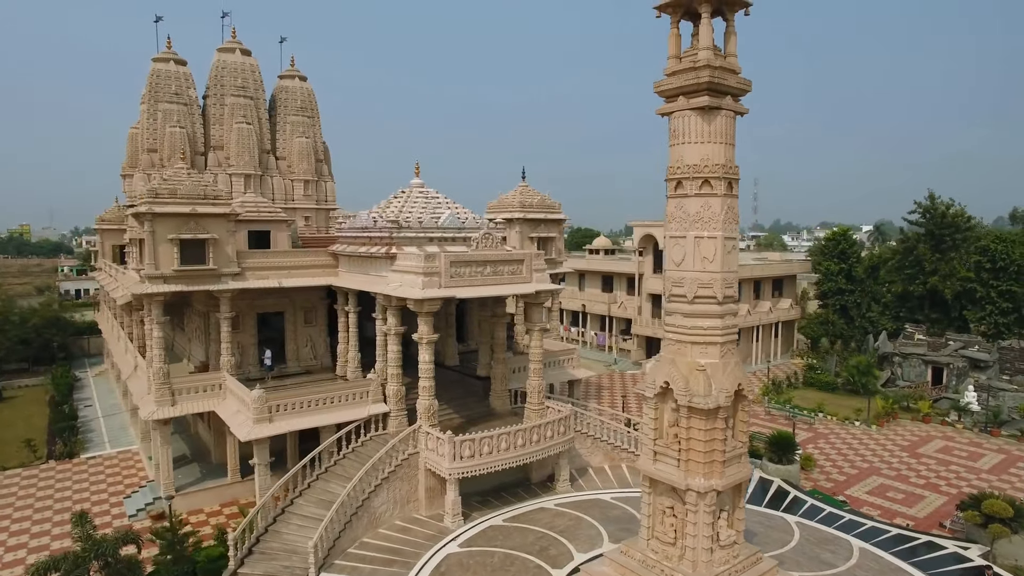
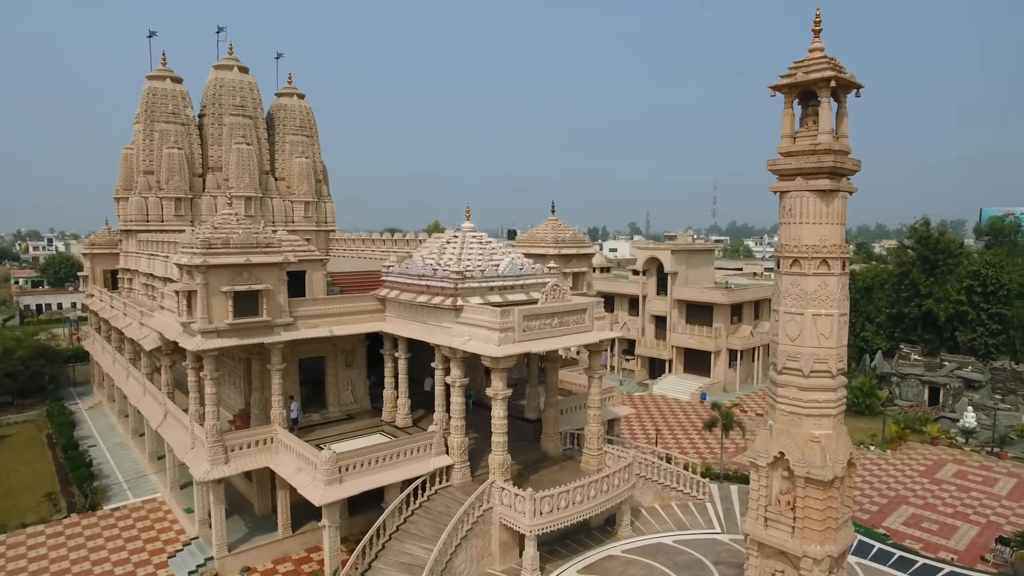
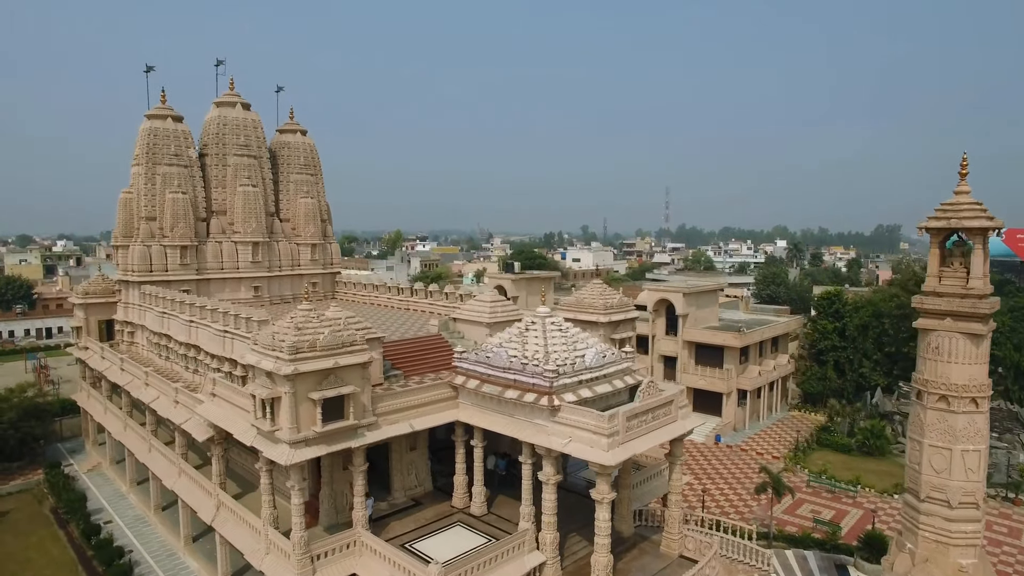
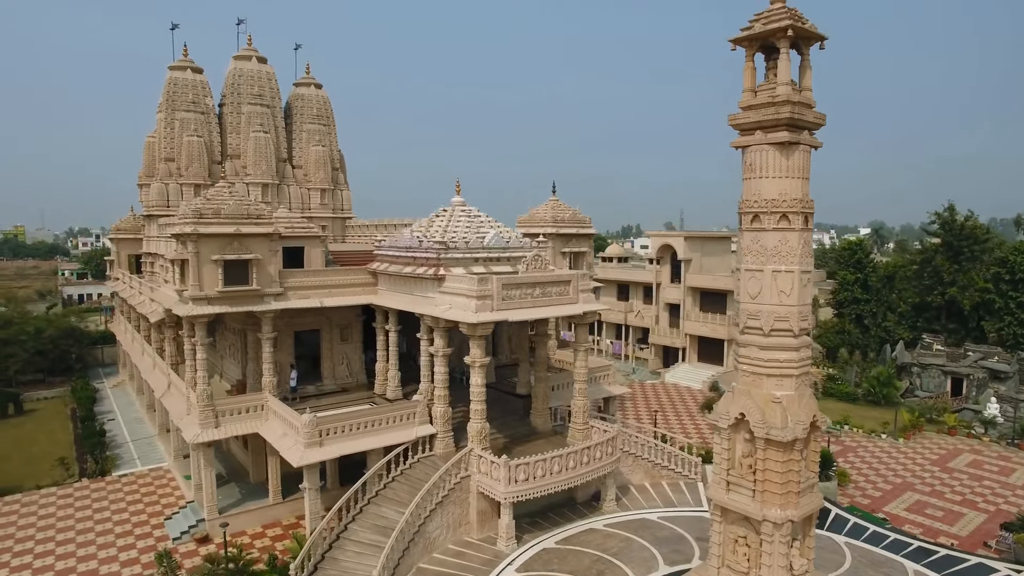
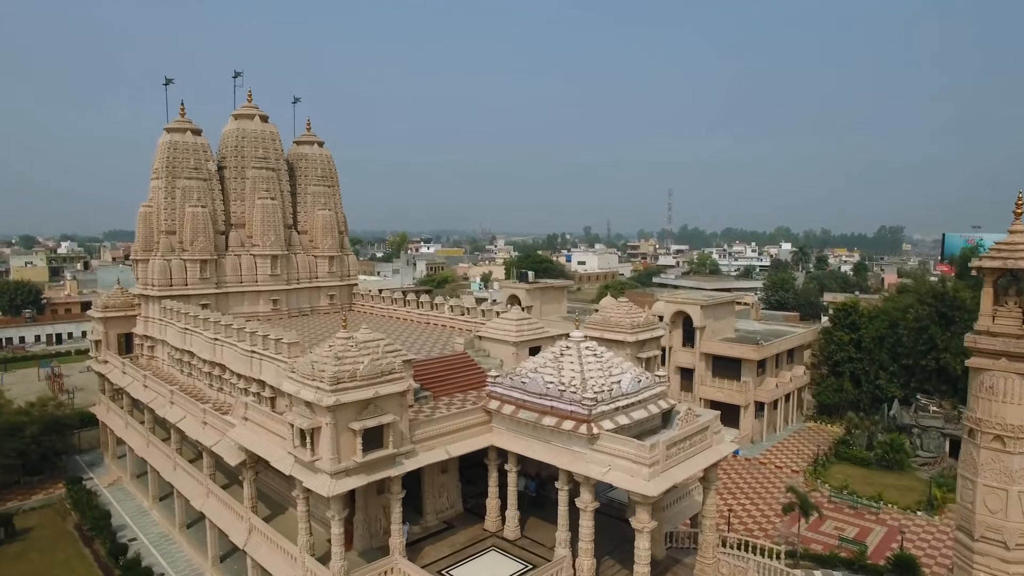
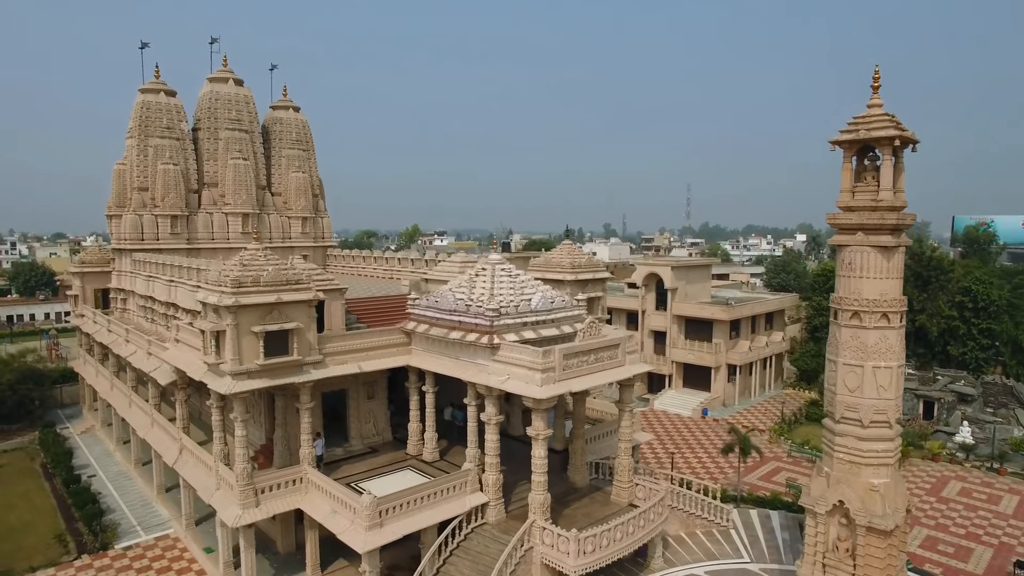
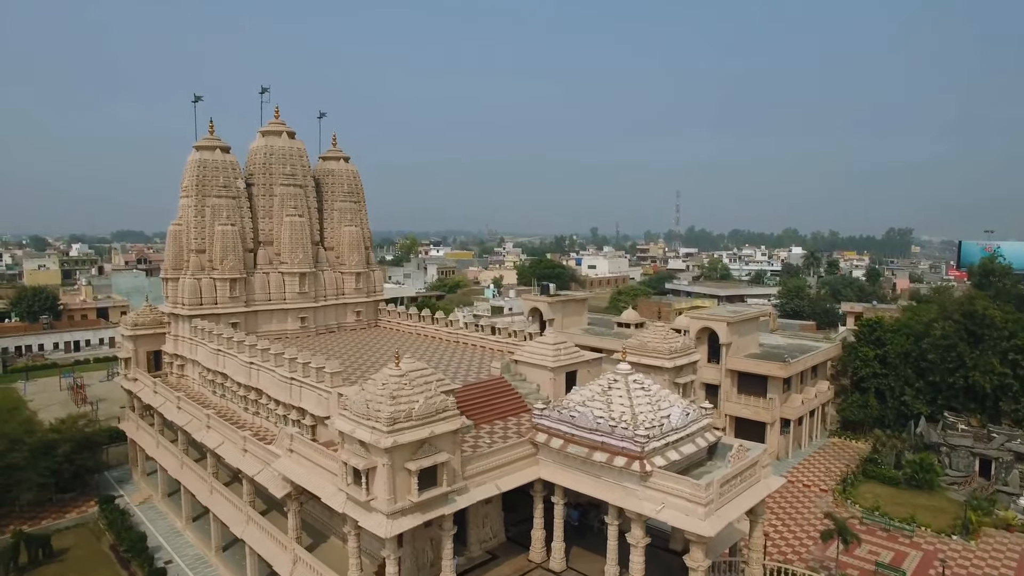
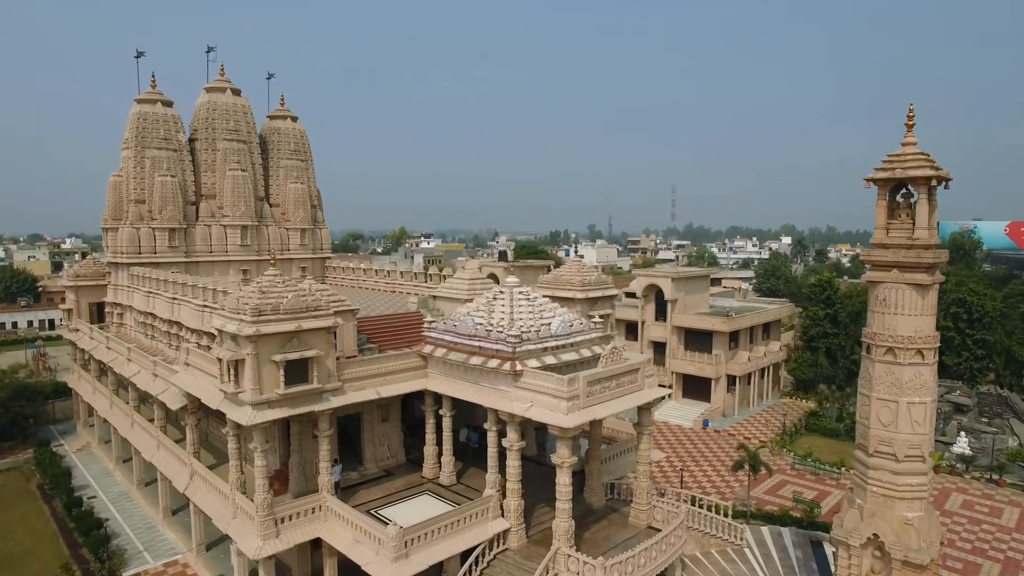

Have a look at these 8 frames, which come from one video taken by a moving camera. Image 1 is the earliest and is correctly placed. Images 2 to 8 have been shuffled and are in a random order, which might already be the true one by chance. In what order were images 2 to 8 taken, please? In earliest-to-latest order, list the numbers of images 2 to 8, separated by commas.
4, 2, 6, 8, 3, 5, 7
